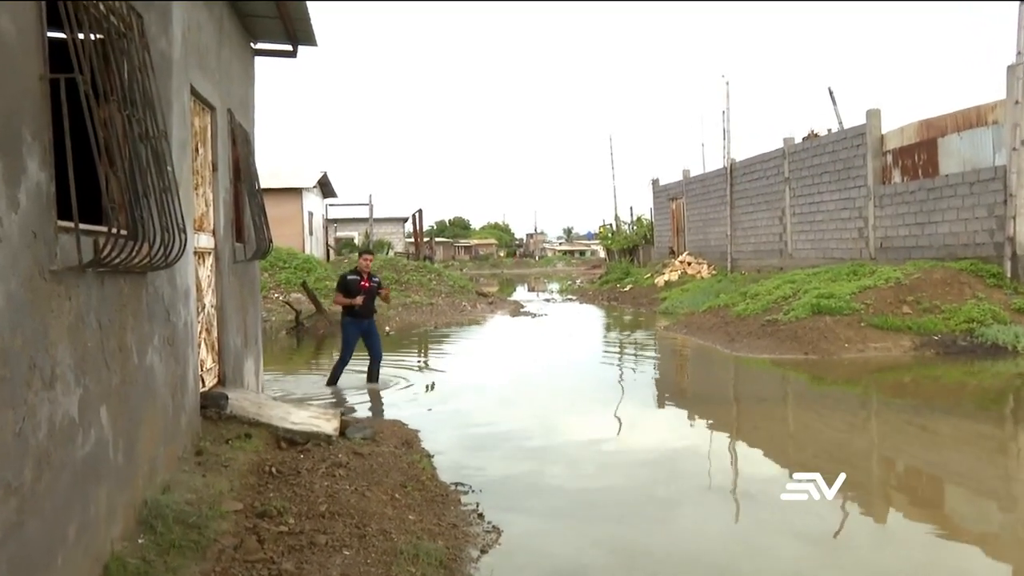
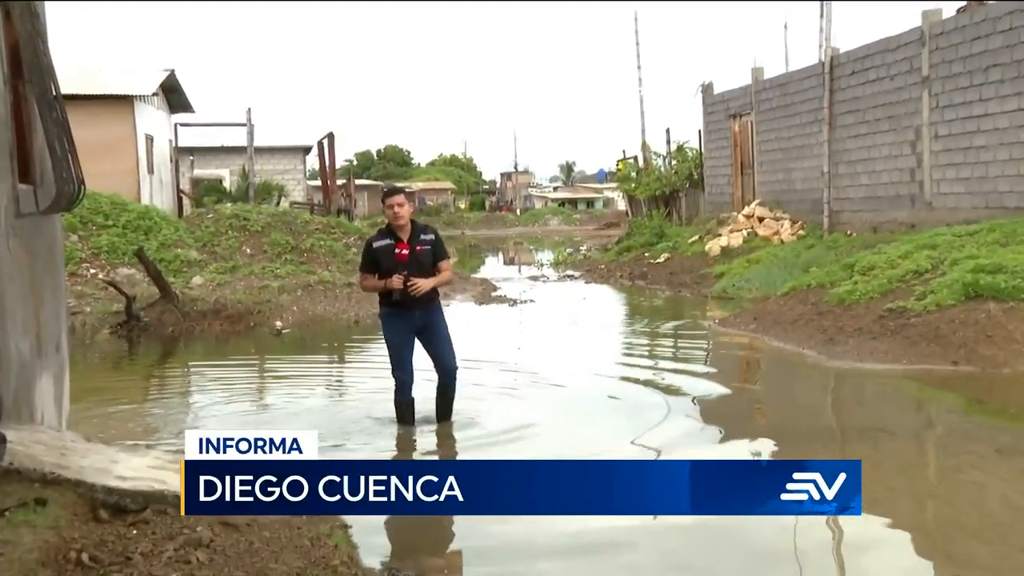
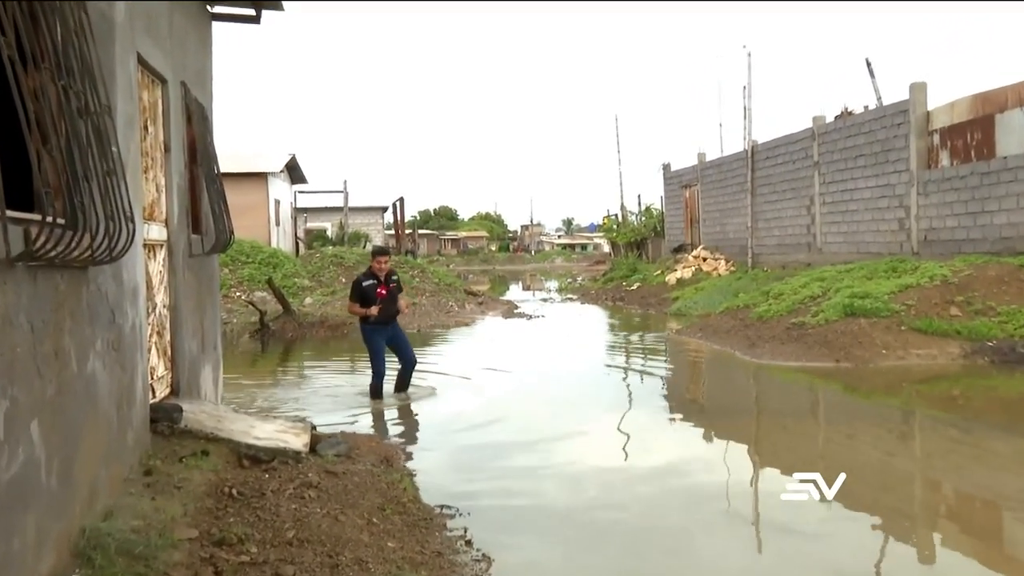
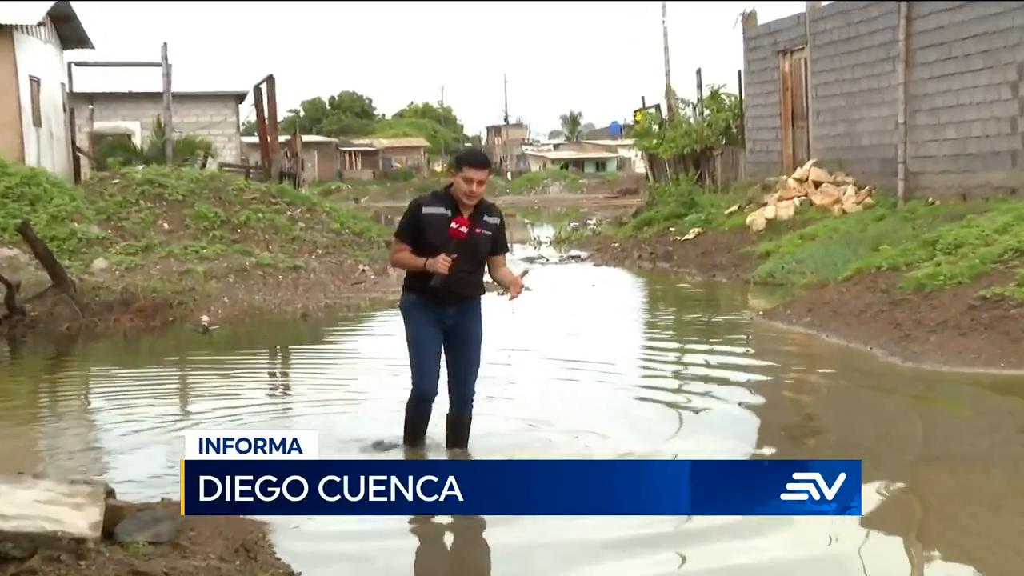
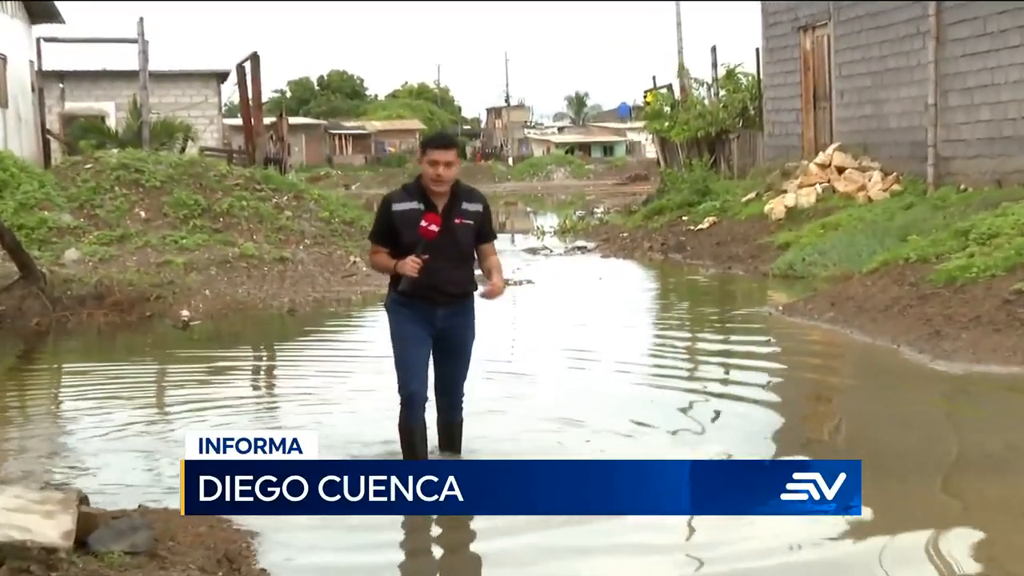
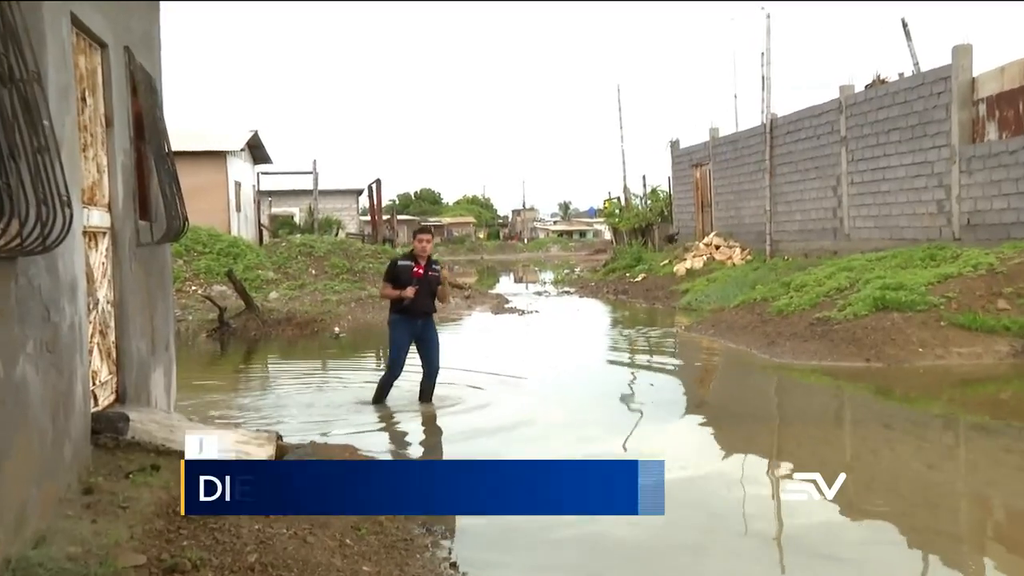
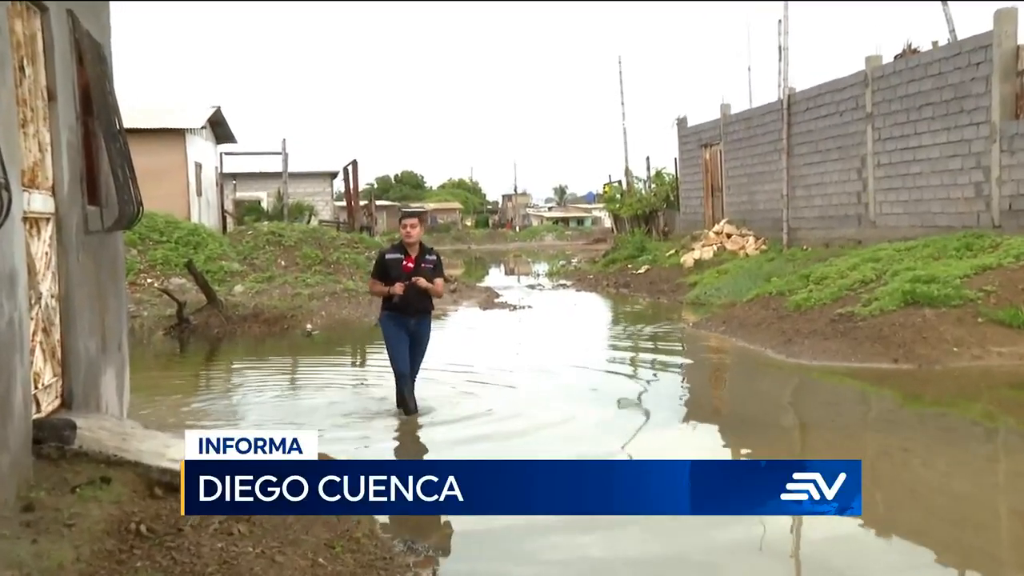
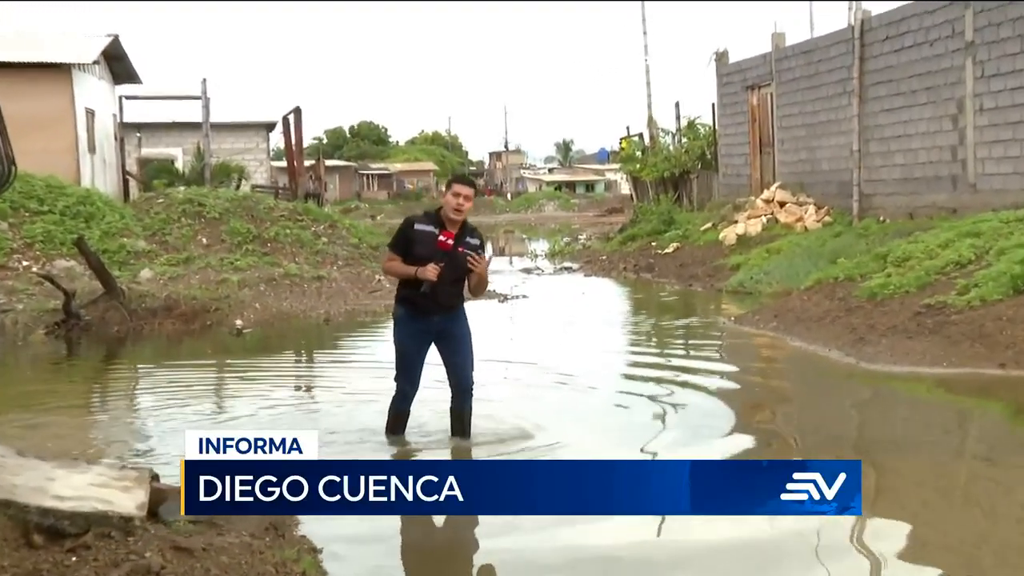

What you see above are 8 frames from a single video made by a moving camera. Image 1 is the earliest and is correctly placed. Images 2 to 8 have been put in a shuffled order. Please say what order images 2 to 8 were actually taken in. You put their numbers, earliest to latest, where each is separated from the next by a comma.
3, 6, 7, 2, 8, 4, 5
